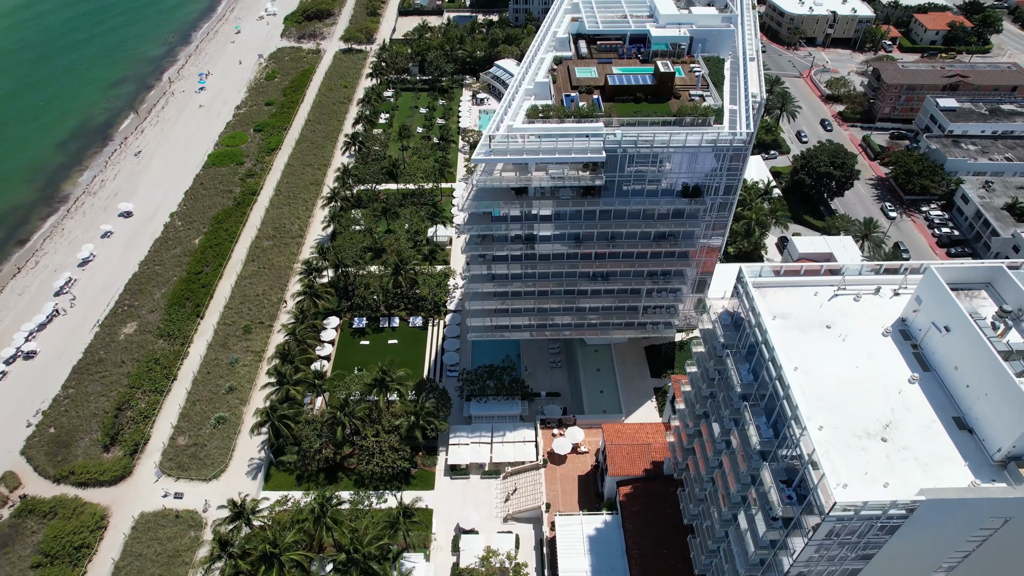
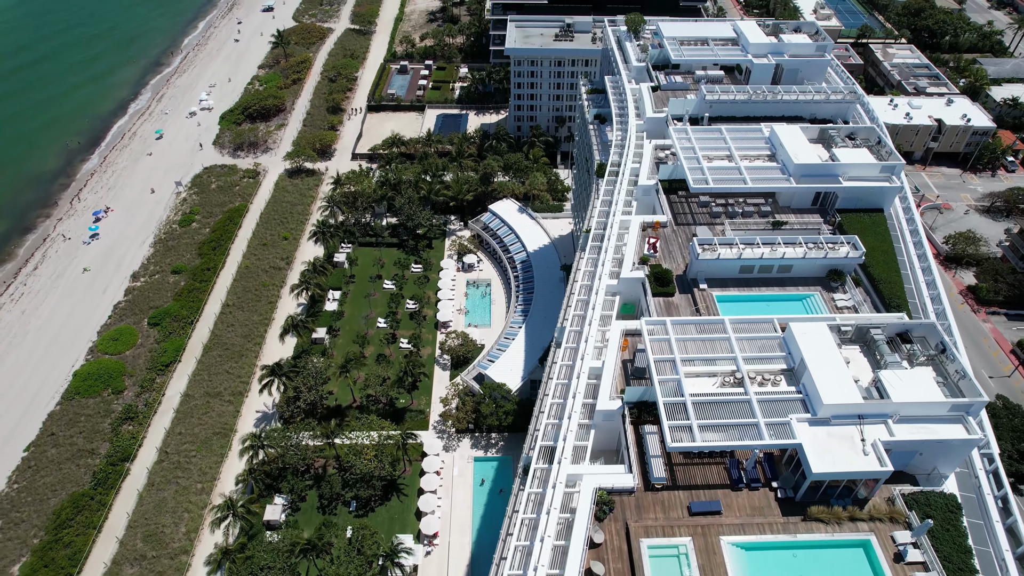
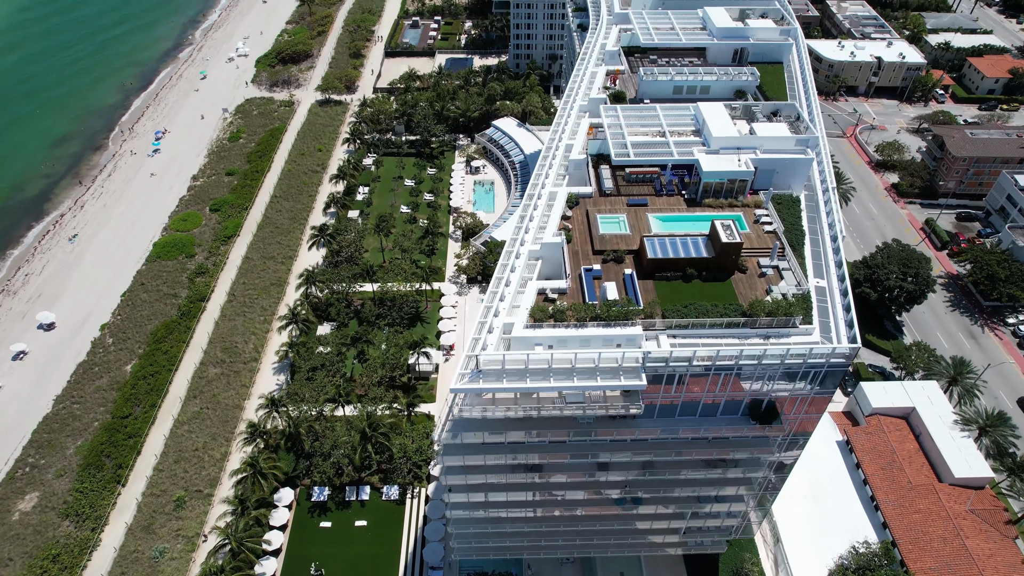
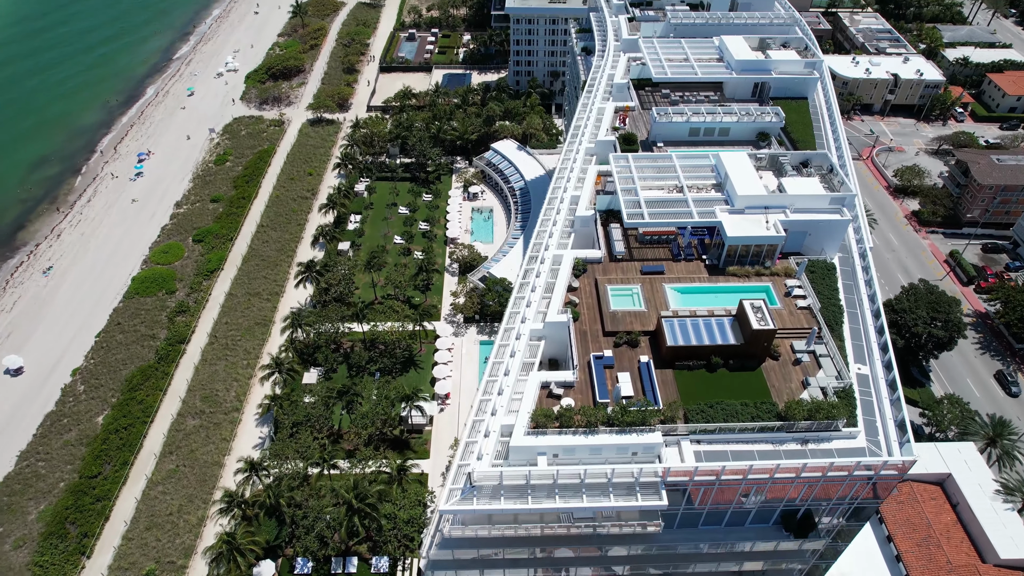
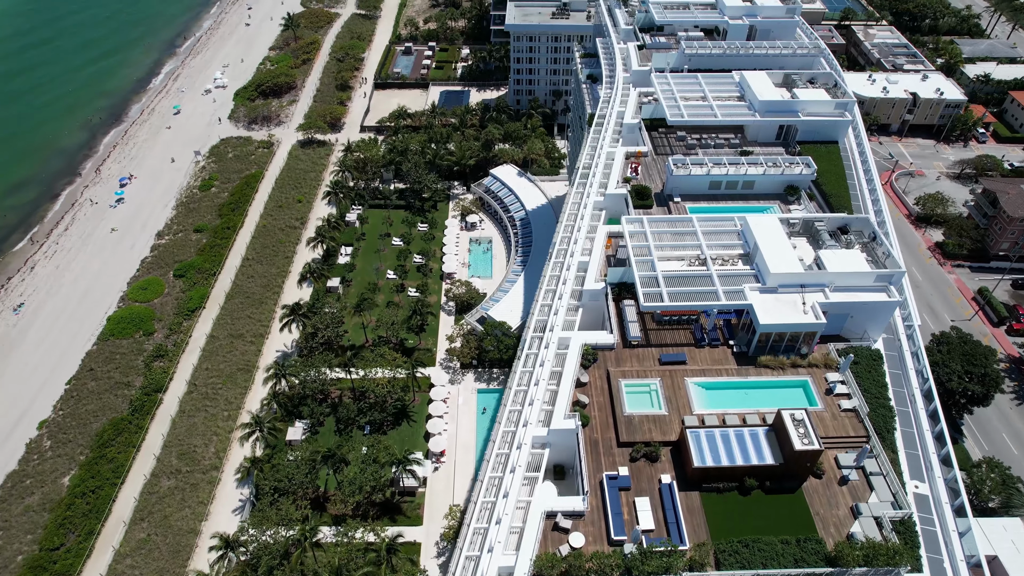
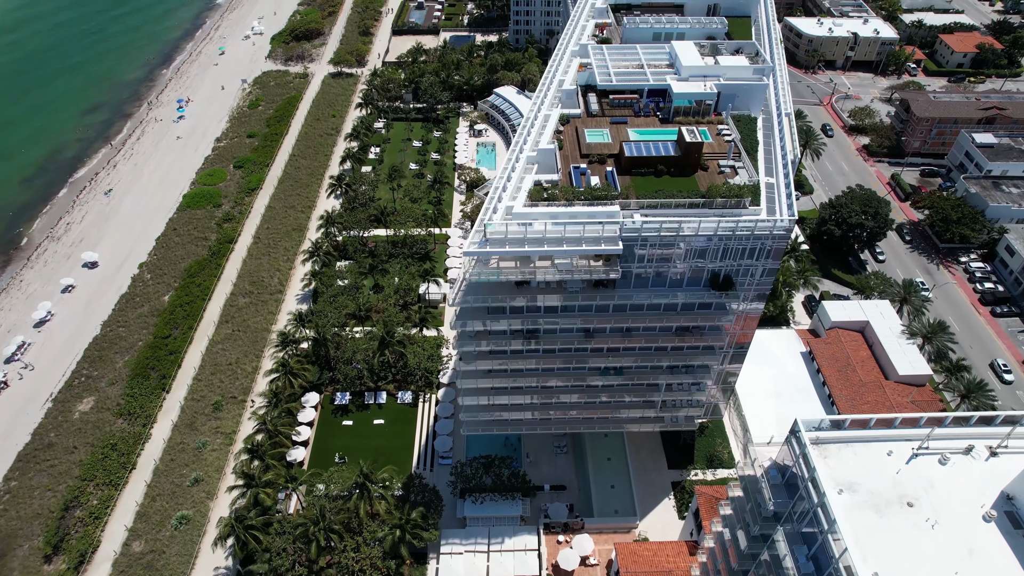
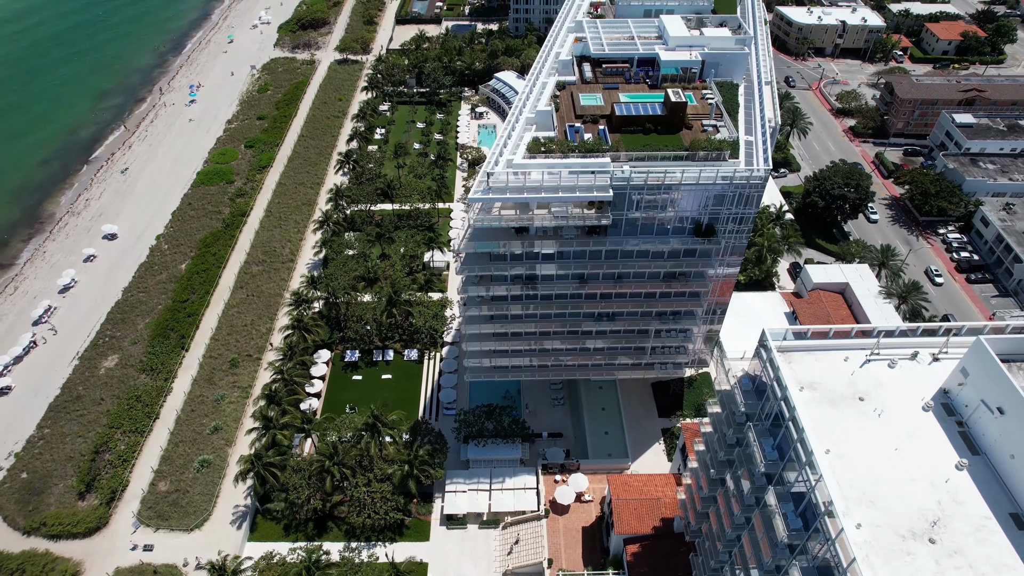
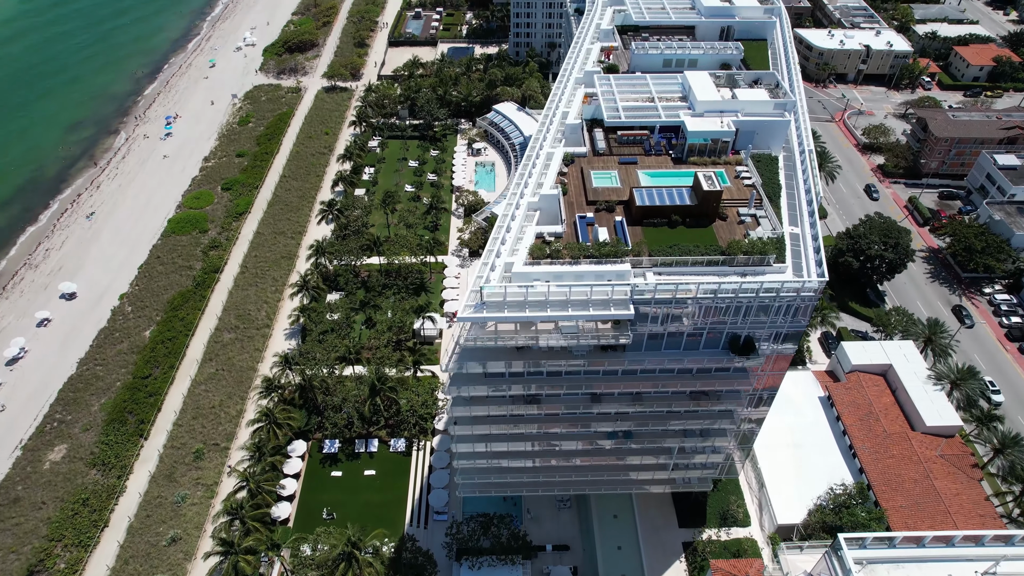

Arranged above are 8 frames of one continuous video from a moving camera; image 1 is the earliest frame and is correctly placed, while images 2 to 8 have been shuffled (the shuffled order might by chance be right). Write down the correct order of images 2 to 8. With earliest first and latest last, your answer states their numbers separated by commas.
7, 6, 8, 3, 4, 5, 2
